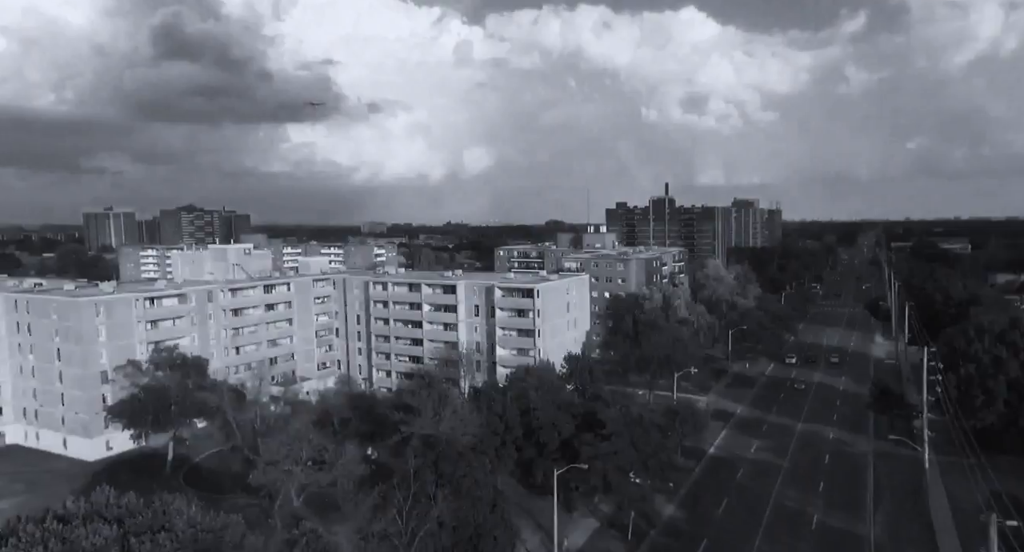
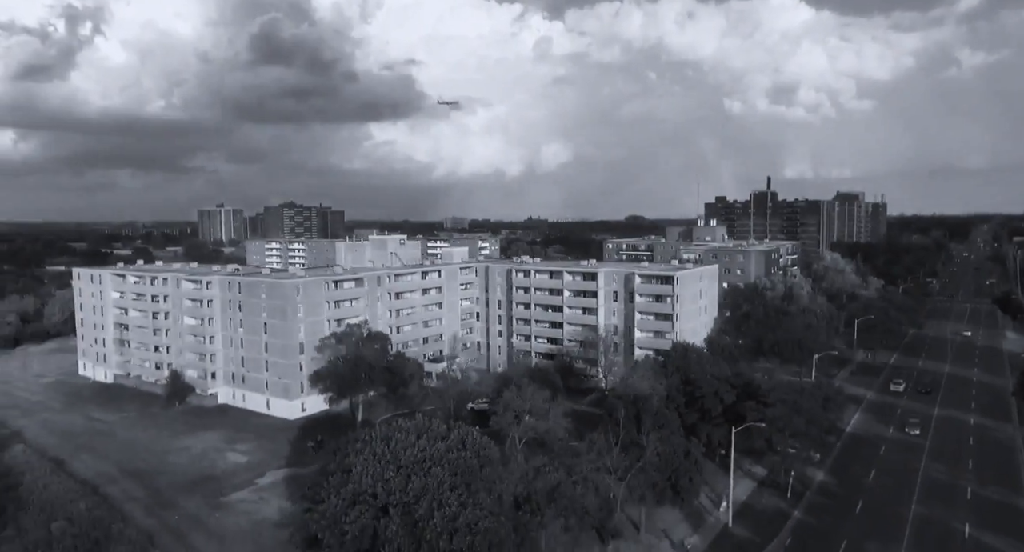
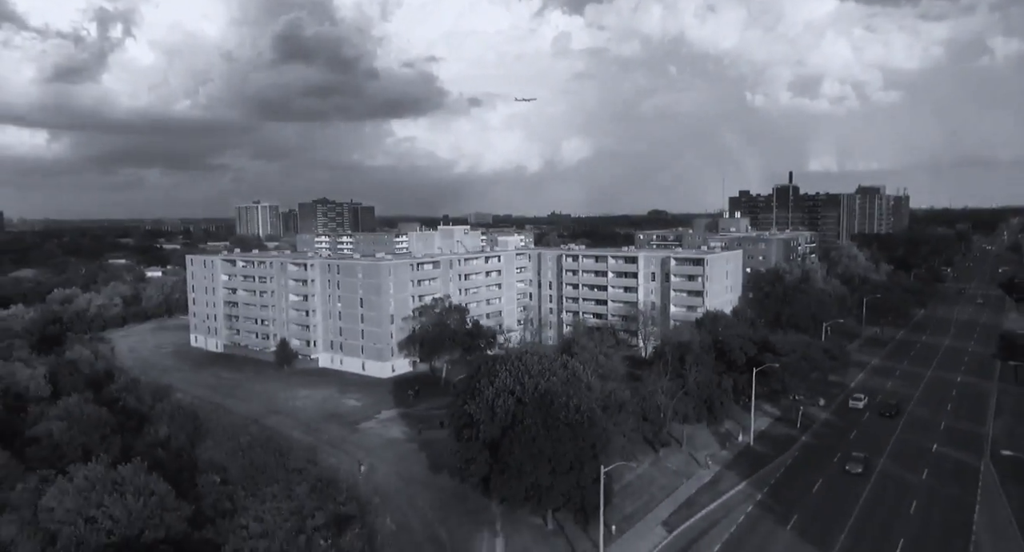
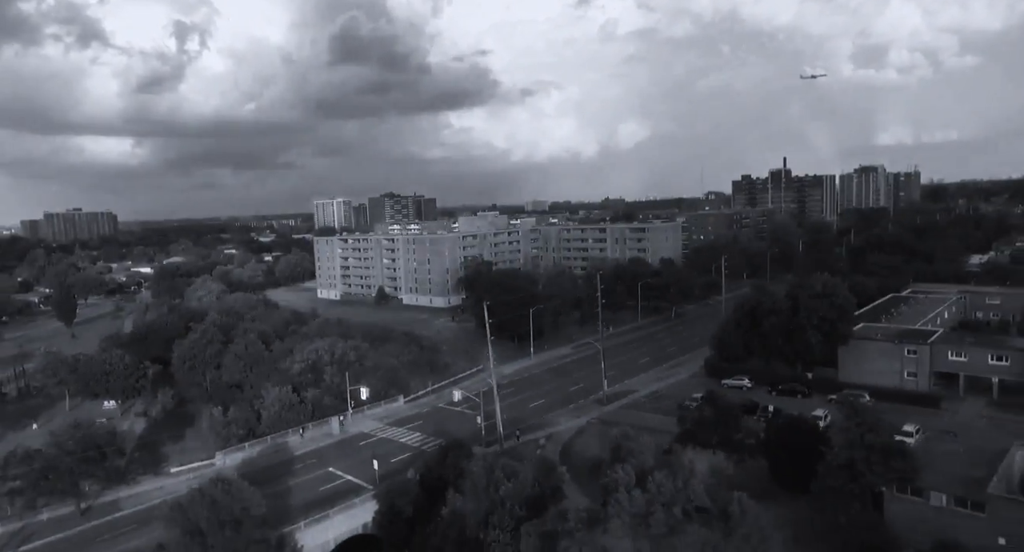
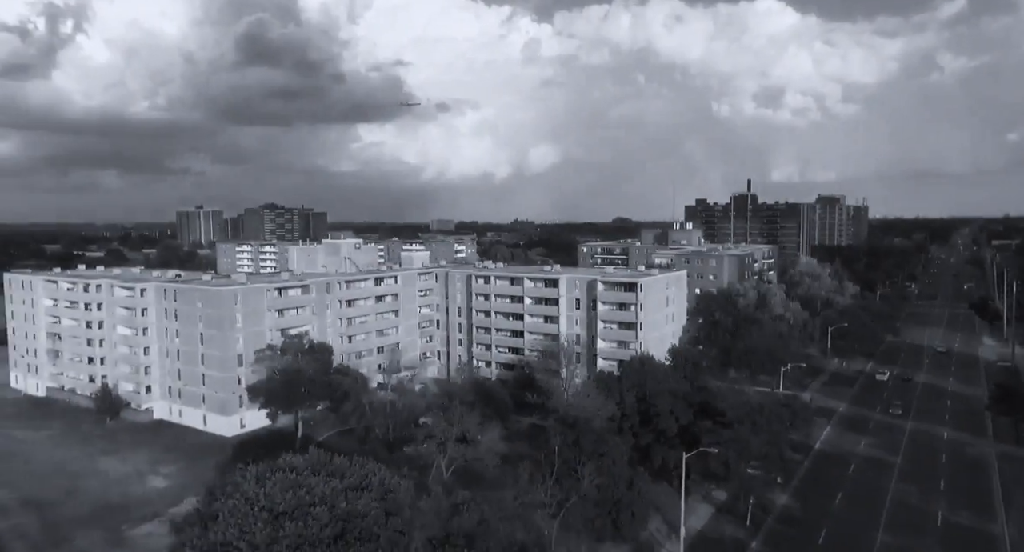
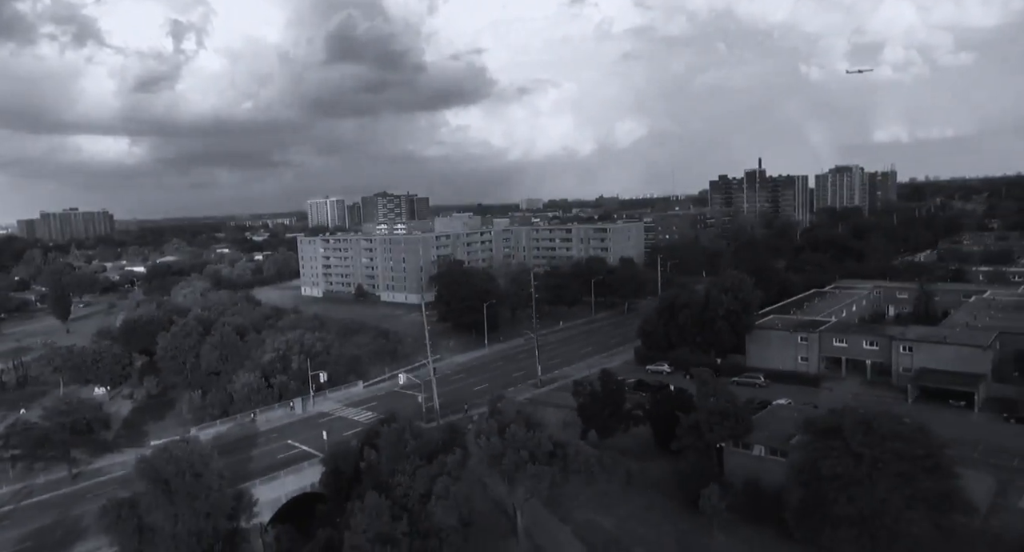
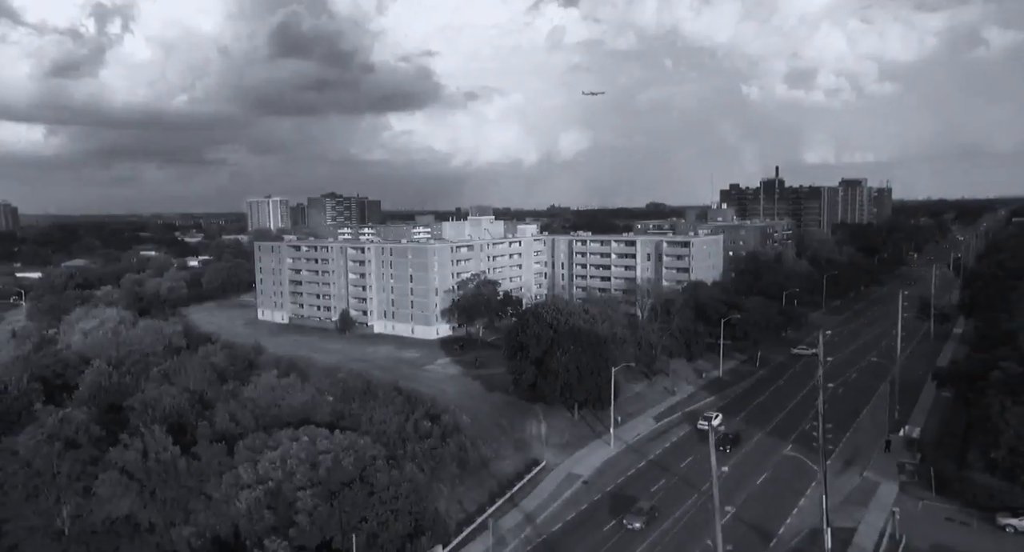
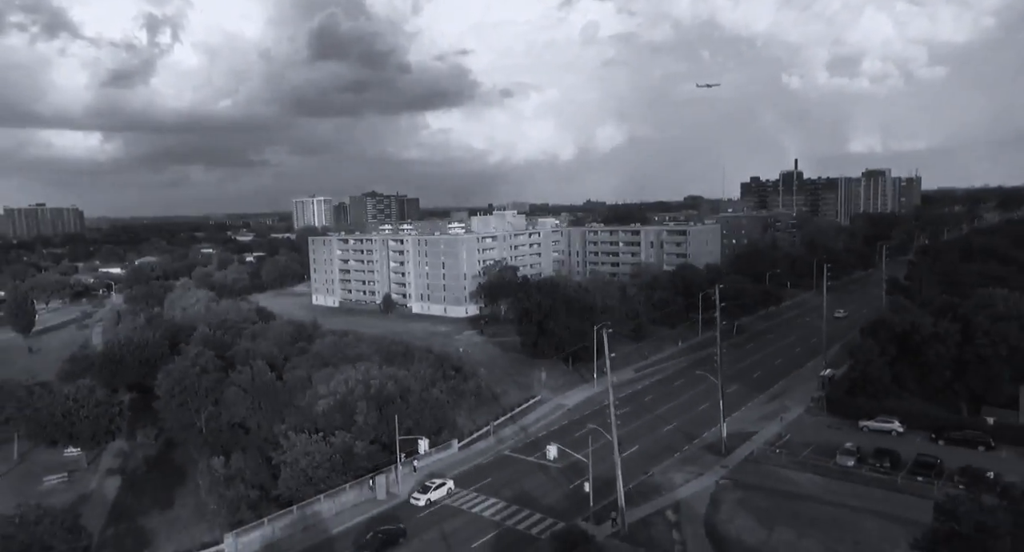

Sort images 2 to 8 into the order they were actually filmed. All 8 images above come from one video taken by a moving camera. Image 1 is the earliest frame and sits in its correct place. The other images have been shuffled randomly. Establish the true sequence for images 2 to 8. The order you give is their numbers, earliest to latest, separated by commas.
5, 2, 3, 7, 8, 4, 6
